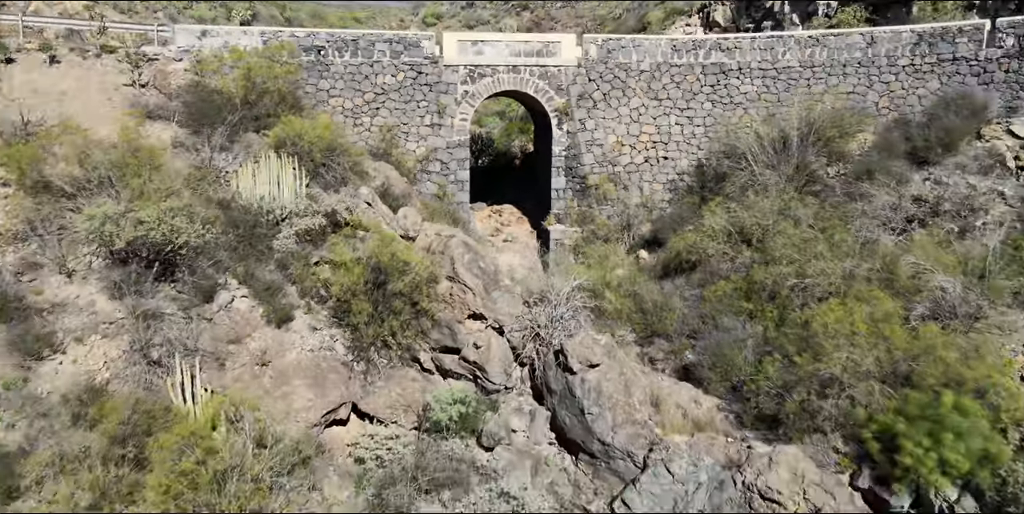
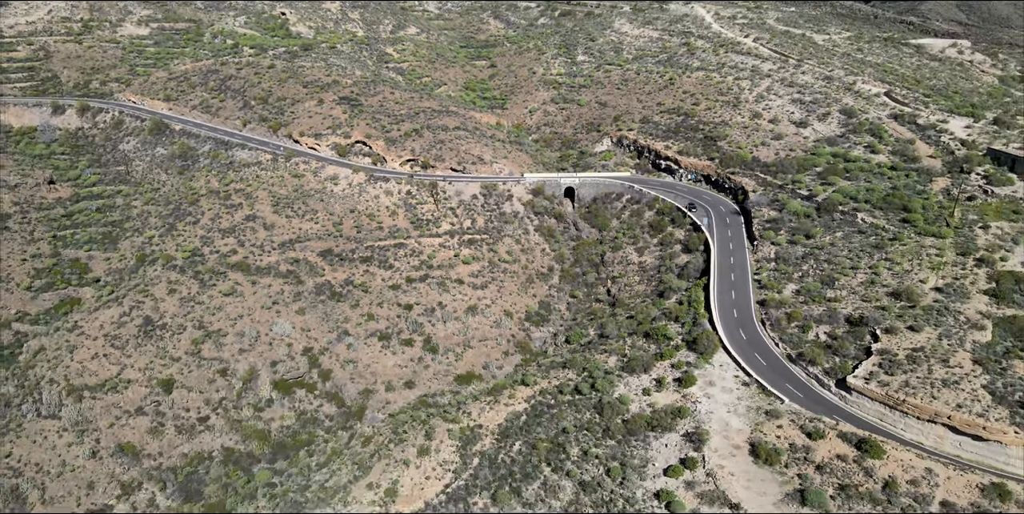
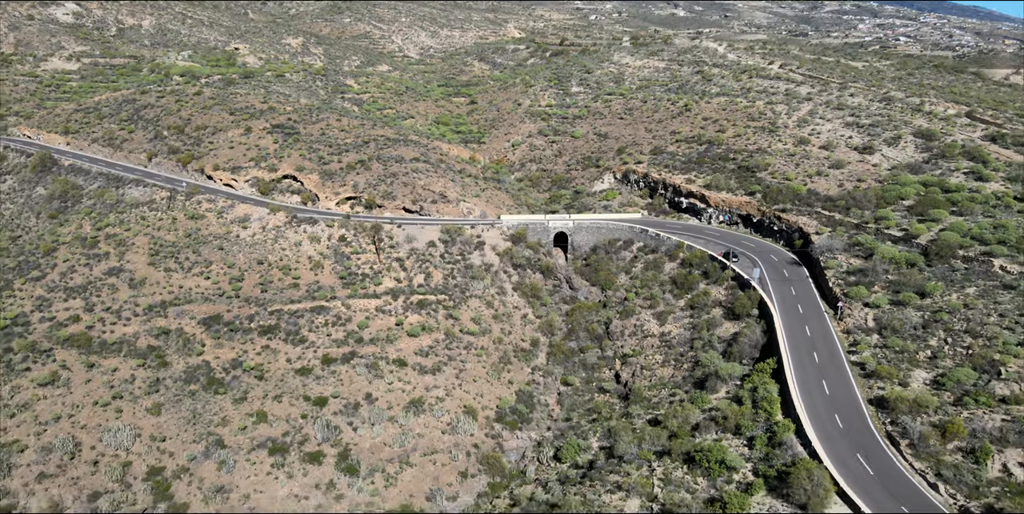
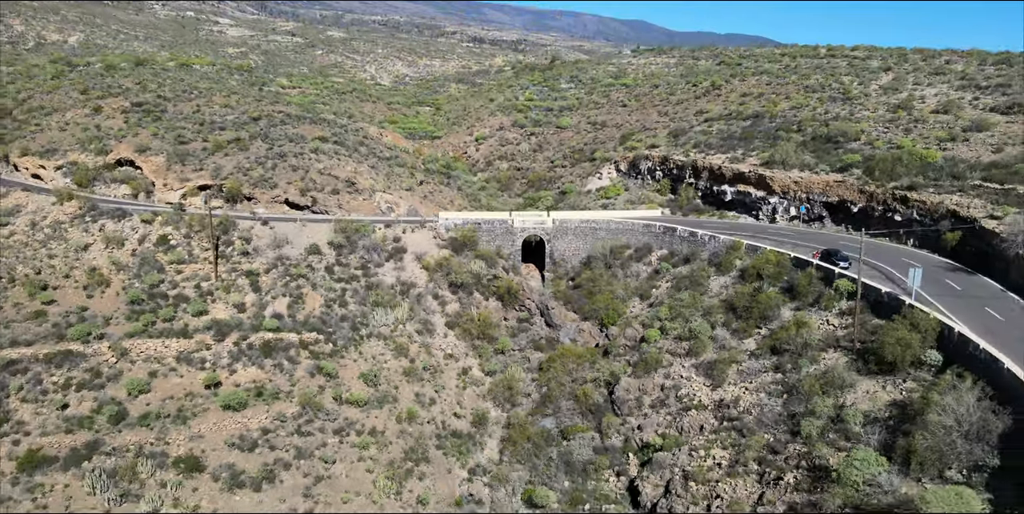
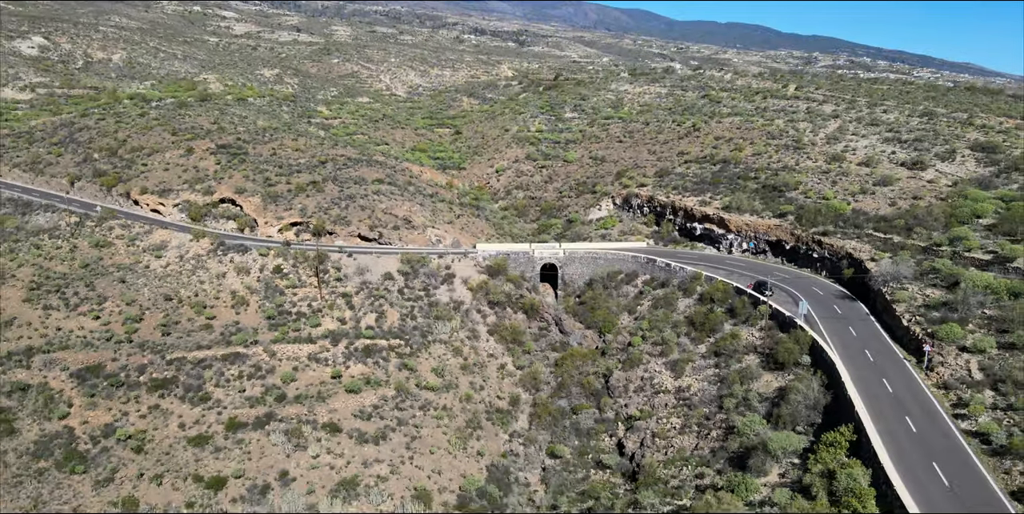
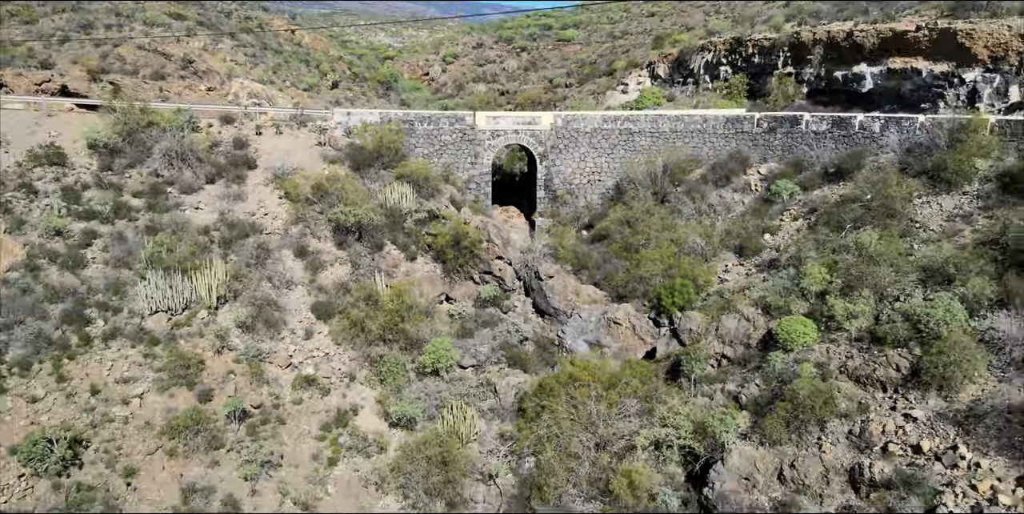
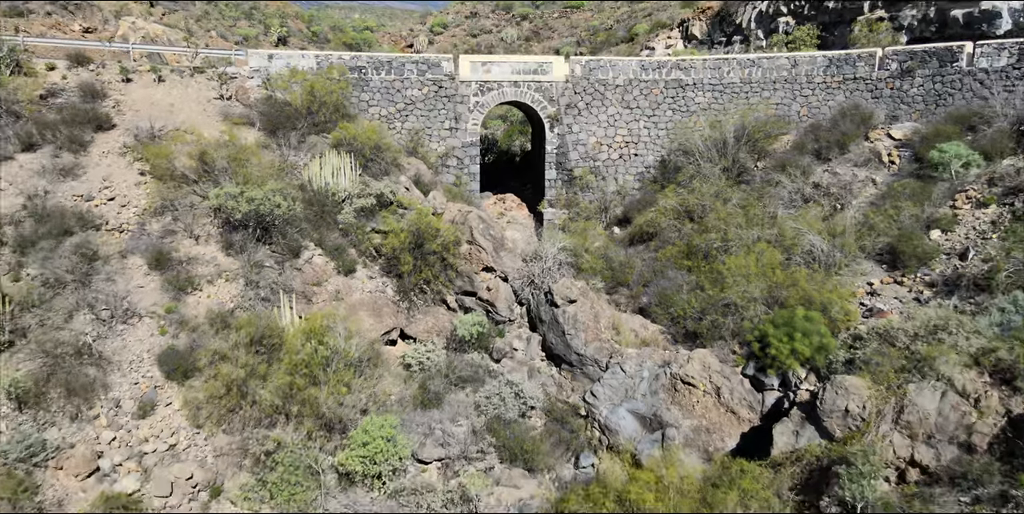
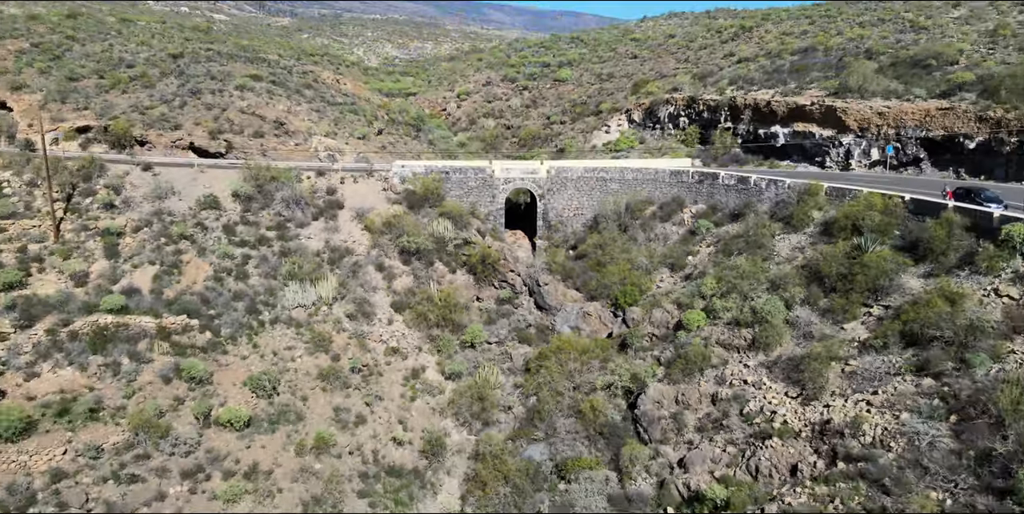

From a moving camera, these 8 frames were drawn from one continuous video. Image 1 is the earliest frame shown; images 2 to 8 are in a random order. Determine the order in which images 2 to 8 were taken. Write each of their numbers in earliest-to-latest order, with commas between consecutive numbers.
7, 6, 8, 4, 5, 3, 2
